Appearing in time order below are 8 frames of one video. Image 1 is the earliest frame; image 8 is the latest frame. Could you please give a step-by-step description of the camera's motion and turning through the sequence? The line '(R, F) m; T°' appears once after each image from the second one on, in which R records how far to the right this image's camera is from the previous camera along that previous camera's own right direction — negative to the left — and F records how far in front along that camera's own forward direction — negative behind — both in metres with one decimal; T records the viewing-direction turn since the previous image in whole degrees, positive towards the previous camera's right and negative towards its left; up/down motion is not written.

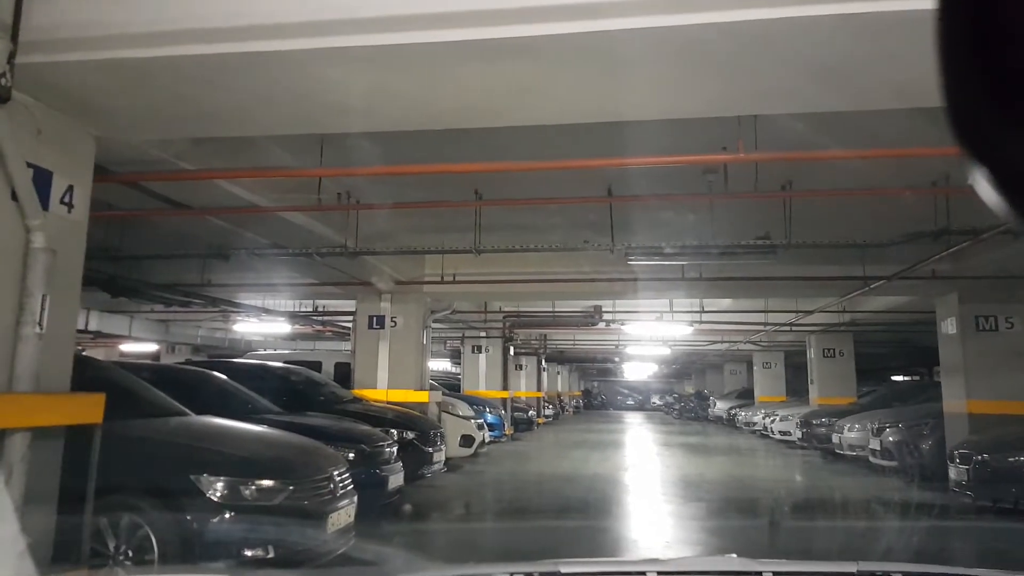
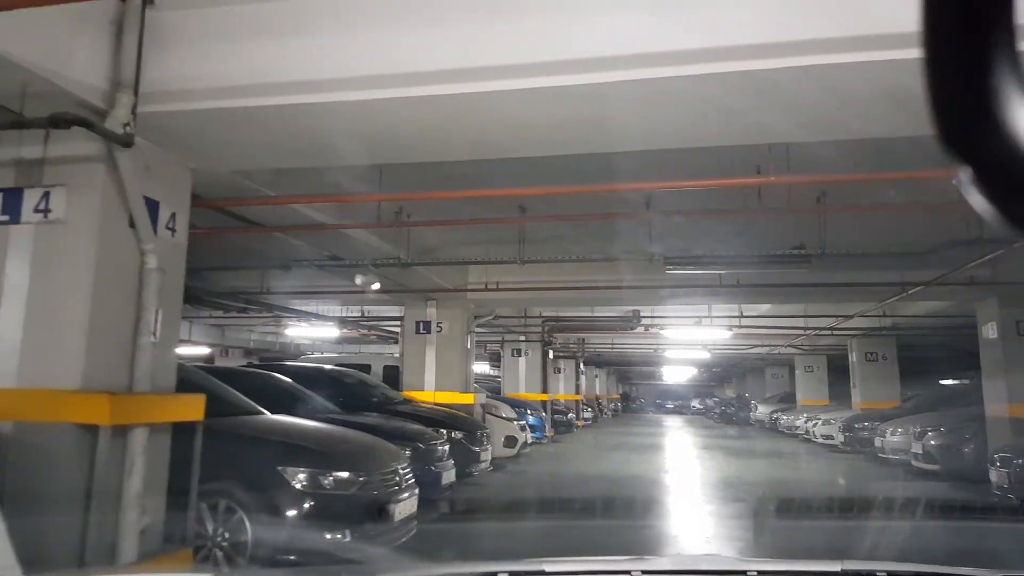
(-0.1, -0.4) m; -3°
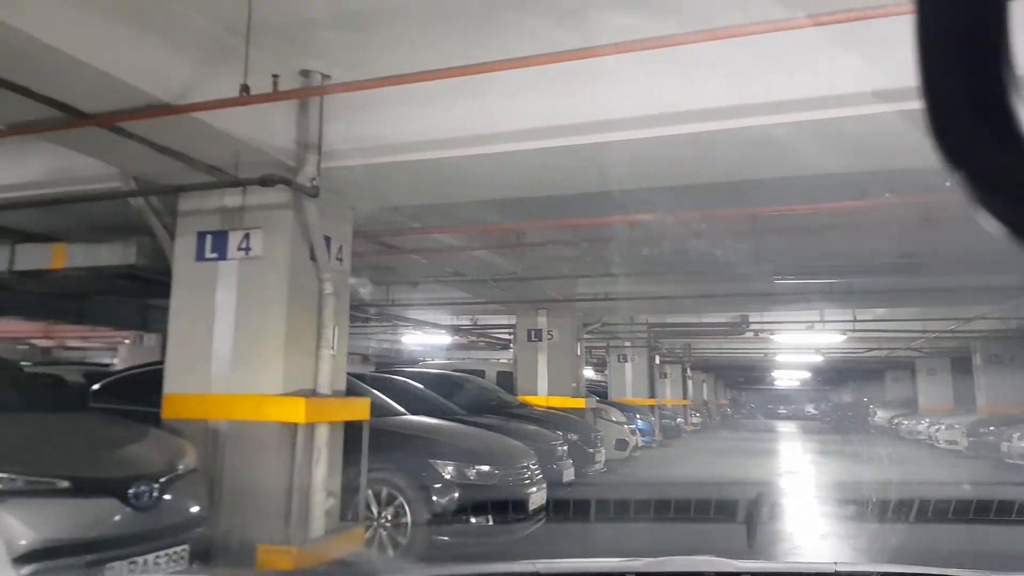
(-0.1, -0.6) m; -8°
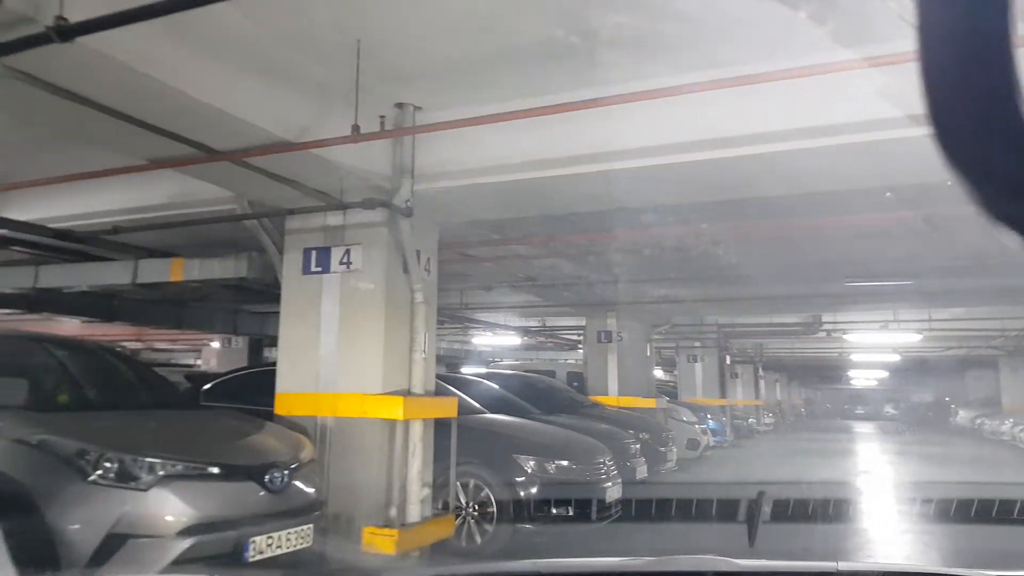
(-0.1, -0.4) m; -5°
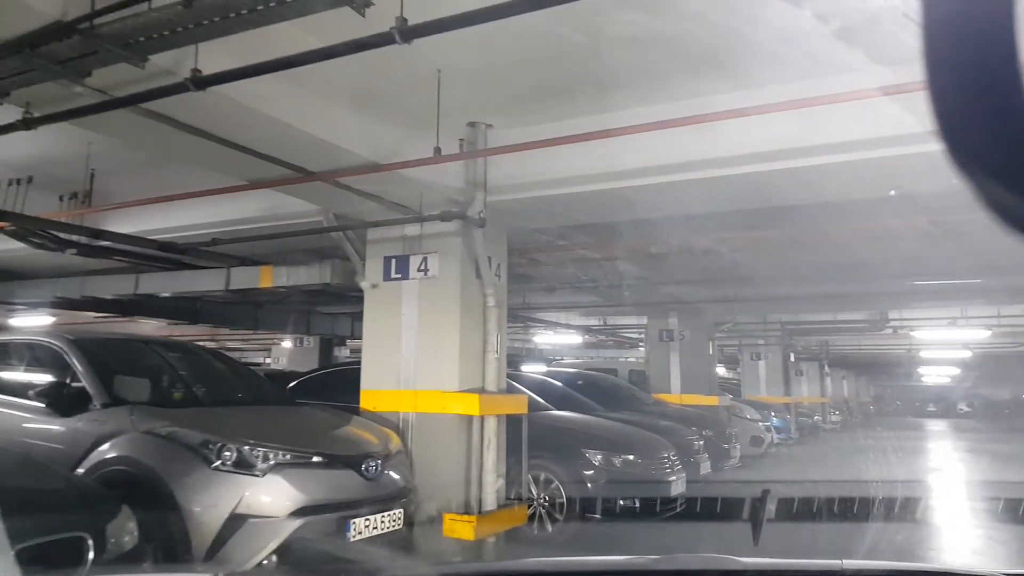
(-0.1, -0.4) m; -5°
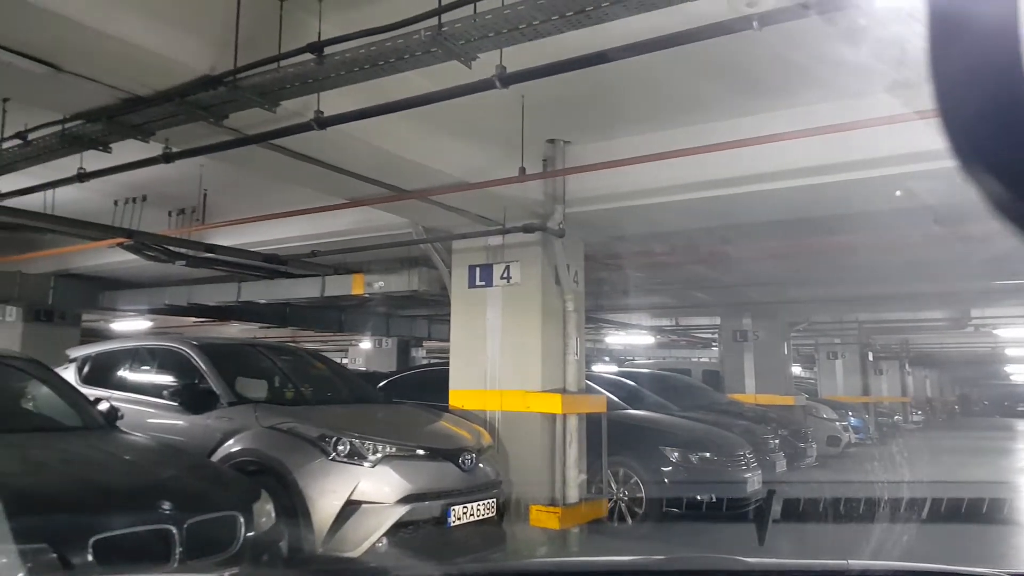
(-0.1, -0.4) m; -5°
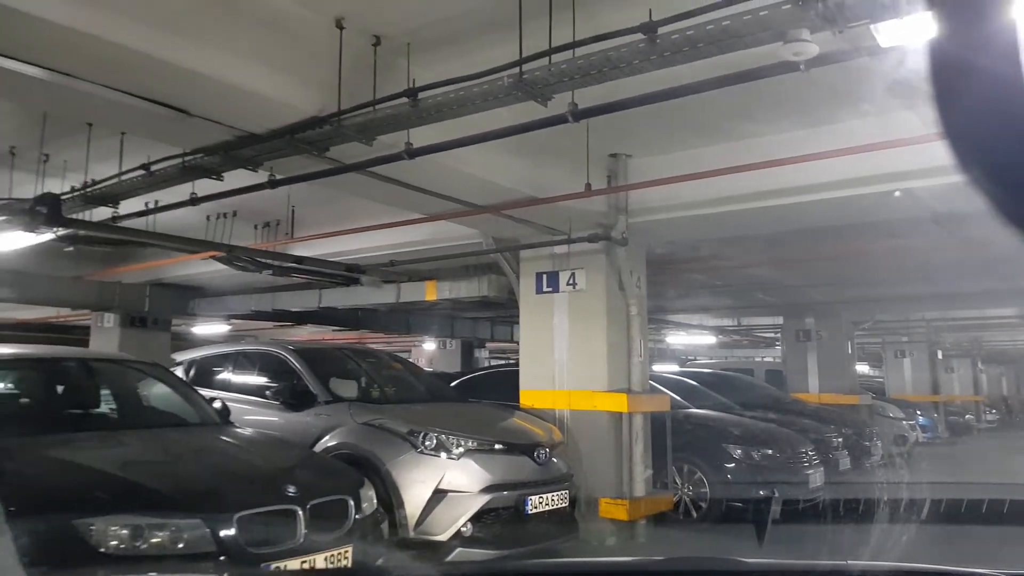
(-0.1, -0.4) m; -5°
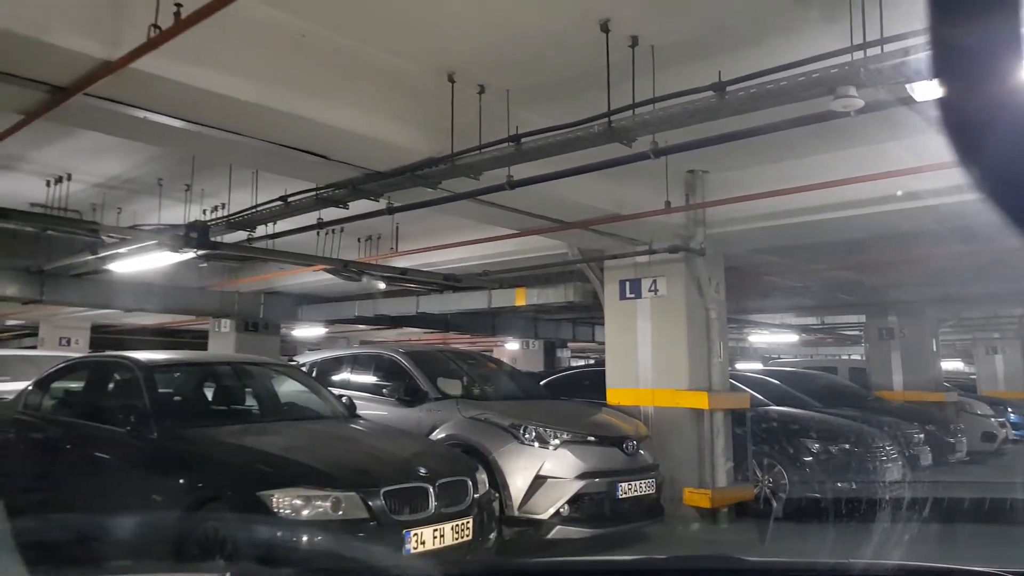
(-0.1, -0.7) m; -6°
